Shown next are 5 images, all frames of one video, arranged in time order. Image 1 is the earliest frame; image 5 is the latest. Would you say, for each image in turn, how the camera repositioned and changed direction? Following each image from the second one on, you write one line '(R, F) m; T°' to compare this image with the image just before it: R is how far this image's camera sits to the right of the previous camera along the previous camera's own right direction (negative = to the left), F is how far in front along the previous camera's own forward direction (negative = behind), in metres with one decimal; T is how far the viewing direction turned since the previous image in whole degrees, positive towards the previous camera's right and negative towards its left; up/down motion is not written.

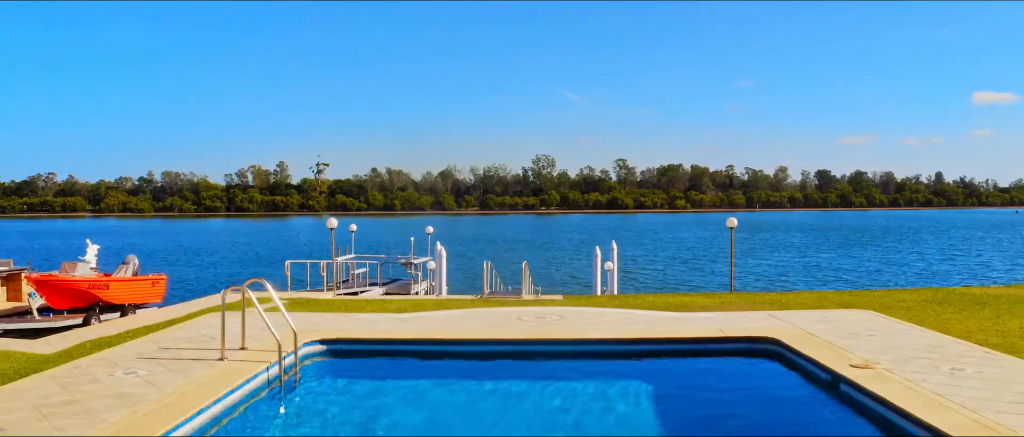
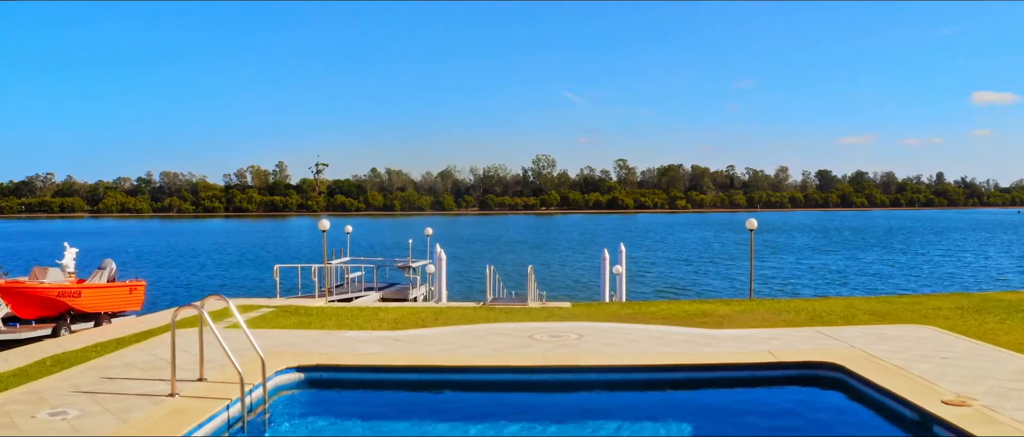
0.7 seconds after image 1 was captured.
(-0.1, +1.0) m; 0°
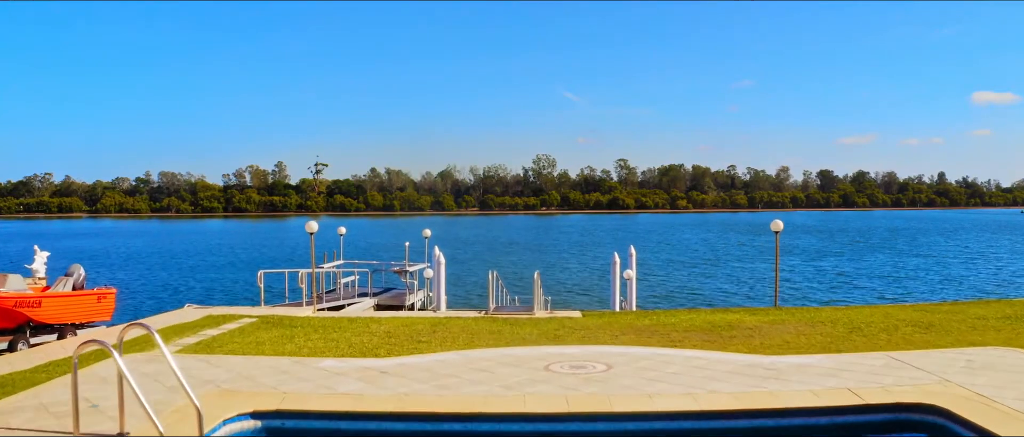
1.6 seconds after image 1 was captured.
(-0.1, +1.1) m; 0°
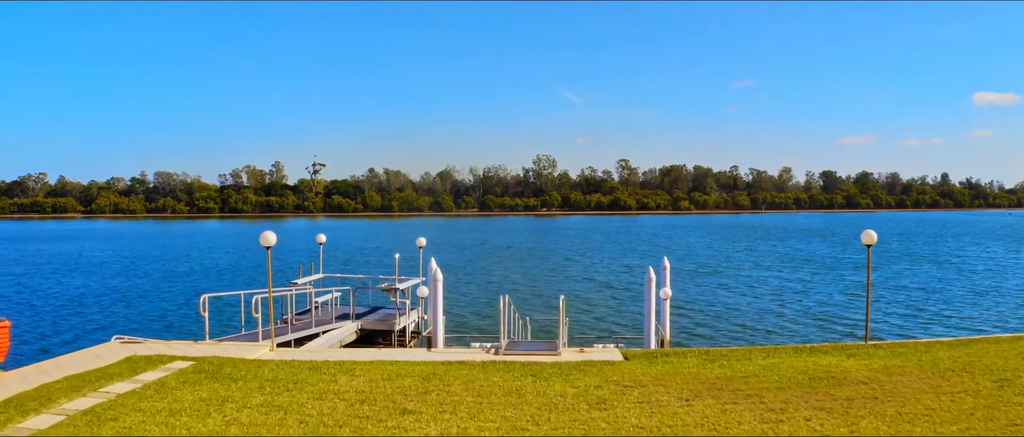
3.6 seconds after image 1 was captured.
(-0.3, +2.8) m; 0°
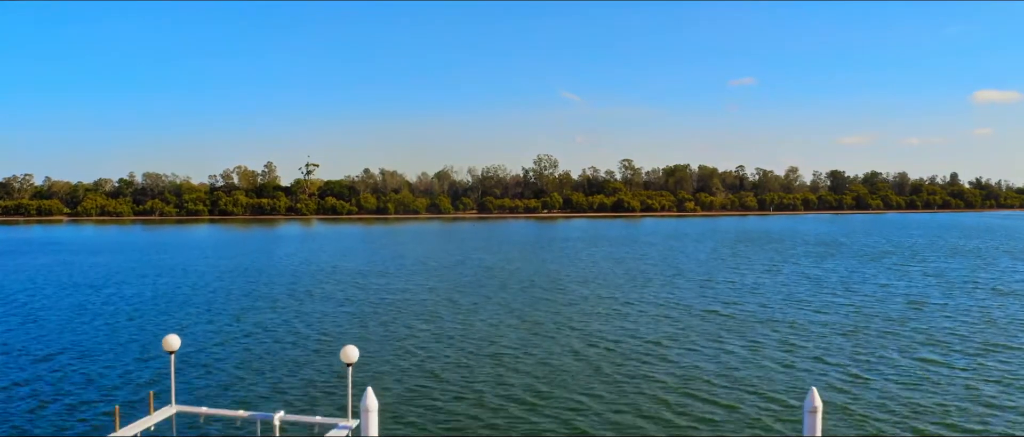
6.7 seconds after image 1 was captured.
(-0.2, +7.2) m; 0°
